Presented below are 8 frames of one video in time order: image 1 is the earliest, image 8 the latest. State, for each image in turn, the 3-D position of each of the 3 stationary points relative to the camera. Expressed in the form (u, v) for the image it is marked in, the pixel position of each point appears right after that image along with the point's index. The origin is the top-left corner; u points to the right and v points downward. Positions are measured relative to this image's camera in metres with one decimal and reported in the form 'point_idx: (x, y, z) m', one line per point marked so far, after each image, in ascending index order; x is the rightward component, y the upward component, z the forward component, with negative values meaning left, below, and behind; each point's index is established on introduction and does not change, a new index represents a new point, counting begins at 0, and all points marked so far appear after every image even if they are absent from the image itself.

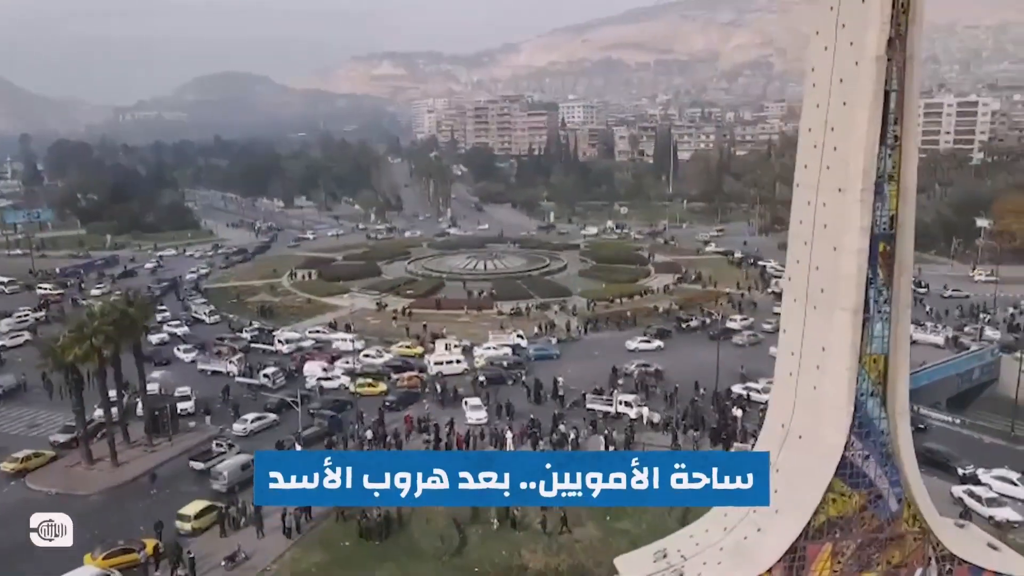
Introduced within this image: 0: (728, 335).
0: (+5.2, -1.1, +17.4) m
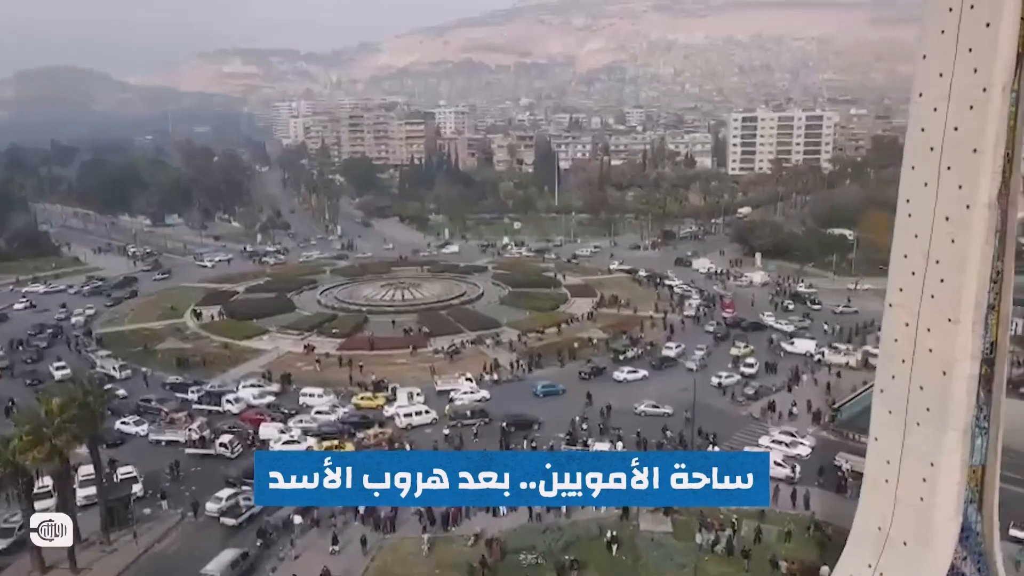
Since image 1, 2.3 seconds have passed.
0: (+3.8, -1.9, +18.2) m
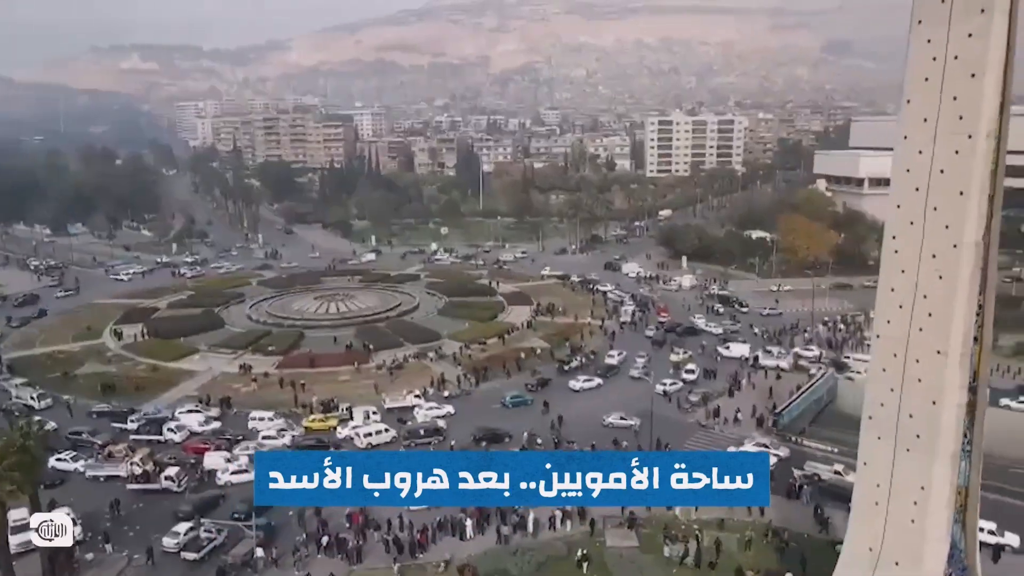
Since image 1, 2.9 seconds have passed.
0: (+2.5, -2.1, +18.5) m
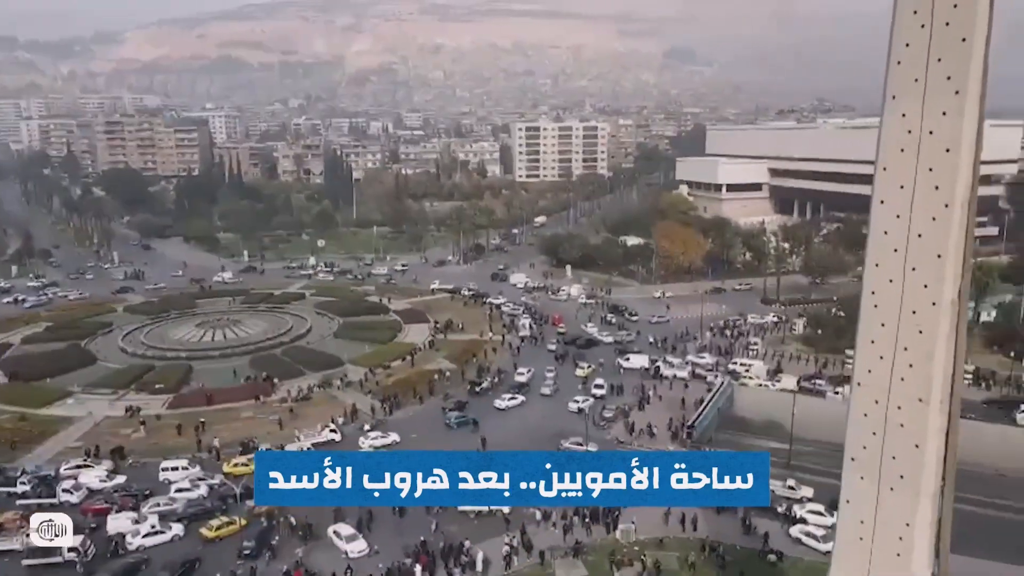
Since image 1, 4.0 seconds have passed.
0: (+0.3, -2.6, +18.6) m
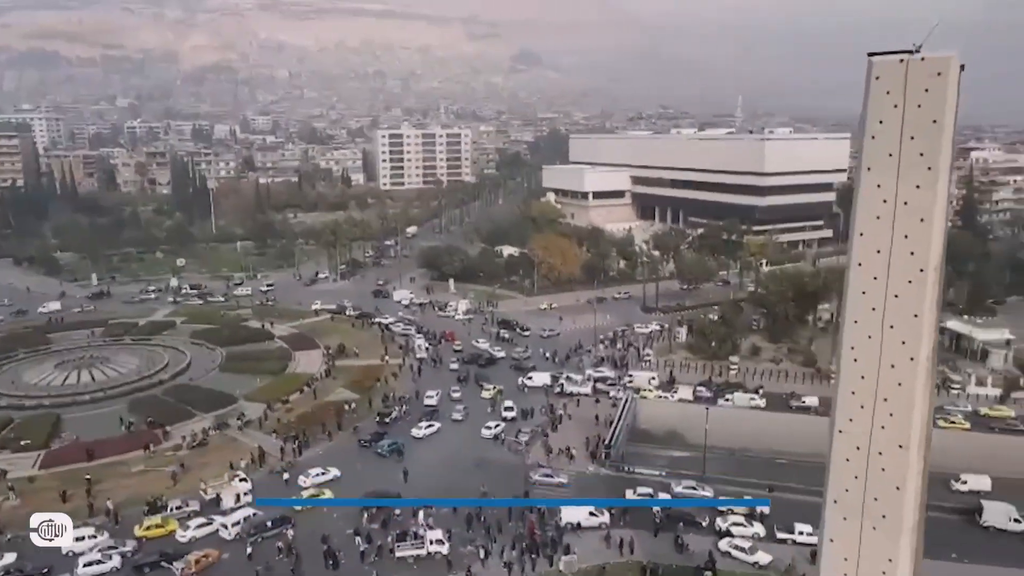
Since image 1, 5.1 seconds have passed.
0: (-1.9, -3.3, +18.4) m
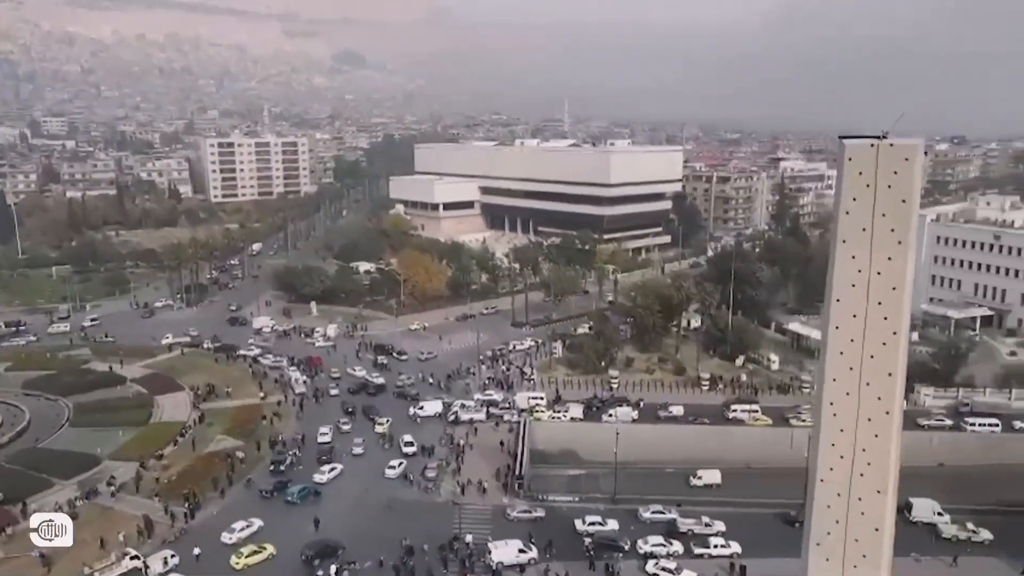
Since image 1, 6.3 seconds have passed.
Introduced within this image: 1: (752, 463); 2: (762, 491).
0: (-4.3, -4.1, +17.5) m
1: (+6.4, -4.6, +19.6) m
2: (+5.9, -4.8, +17.6) m
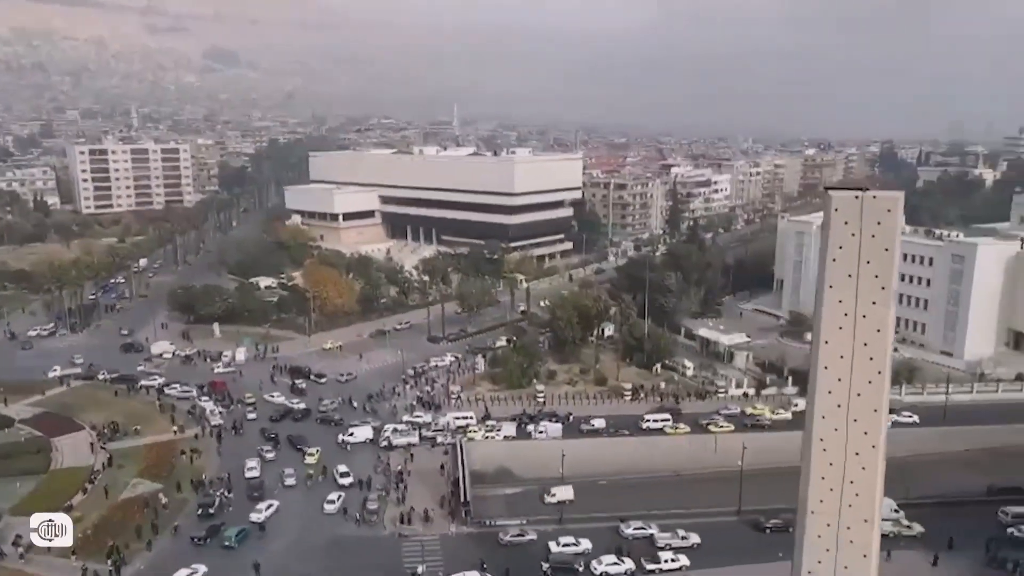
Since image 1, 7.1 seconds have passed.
0: (-5.6, -4.8, +16.7) m
1: (+4.7, -5.0, +20.4) m
2: (+4.5, -5.2, +18.3) m
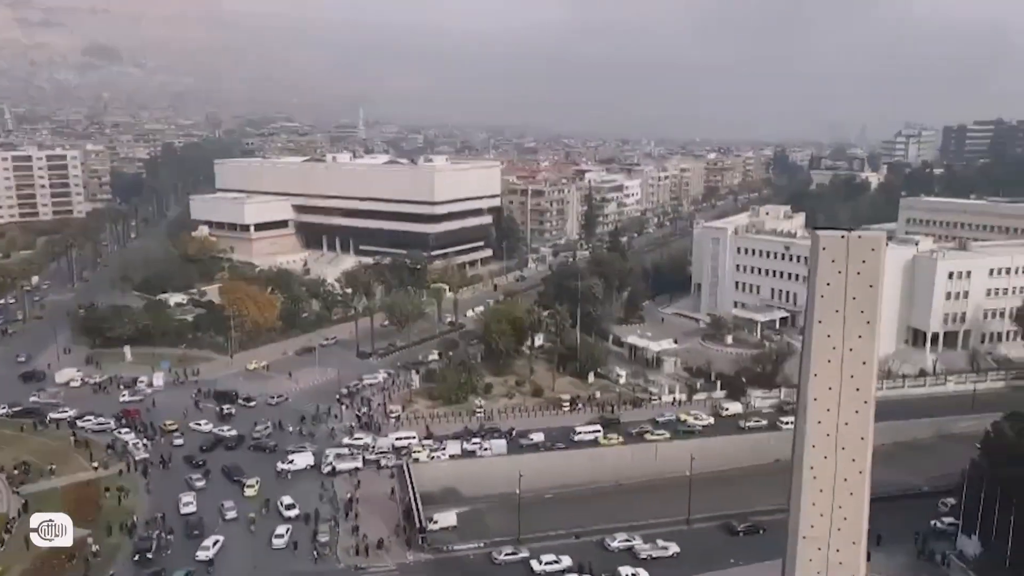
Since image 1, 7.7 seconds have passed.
0: (-6.5, -5.4, +15.9) m
1: (+3.2, -5.4, +20.8) m
2: (+3.3, -5.6, +18.7) m
